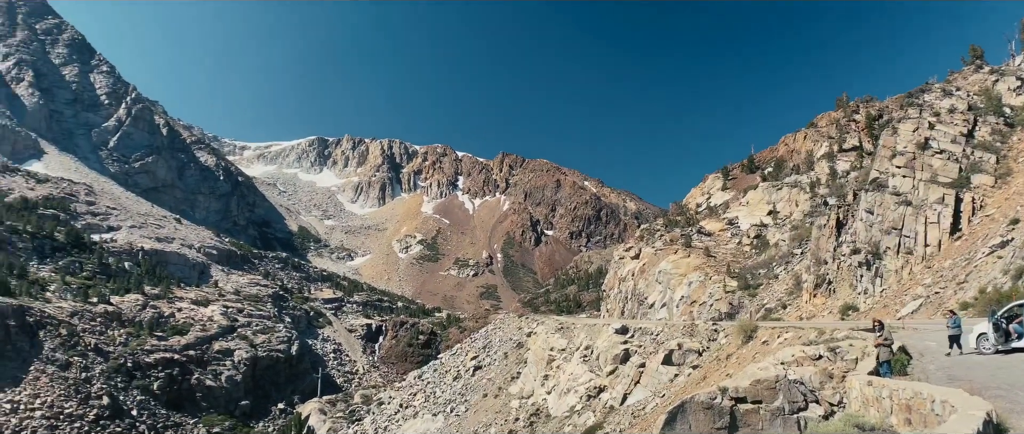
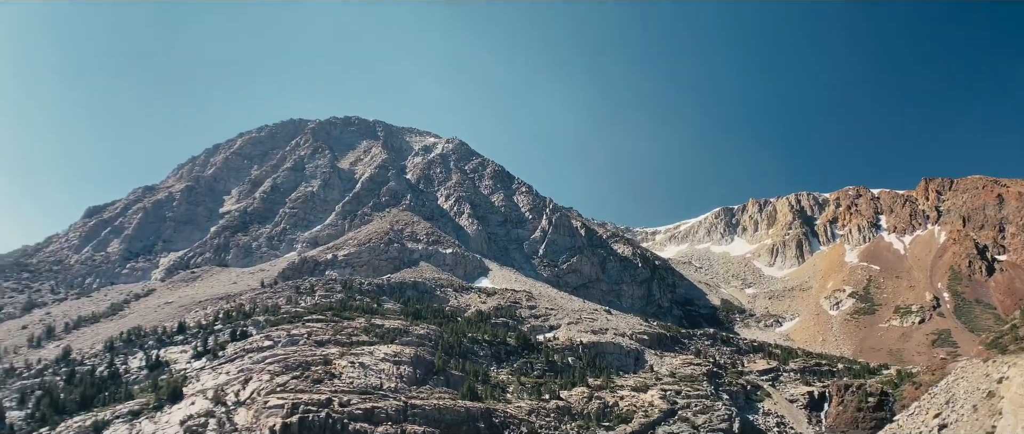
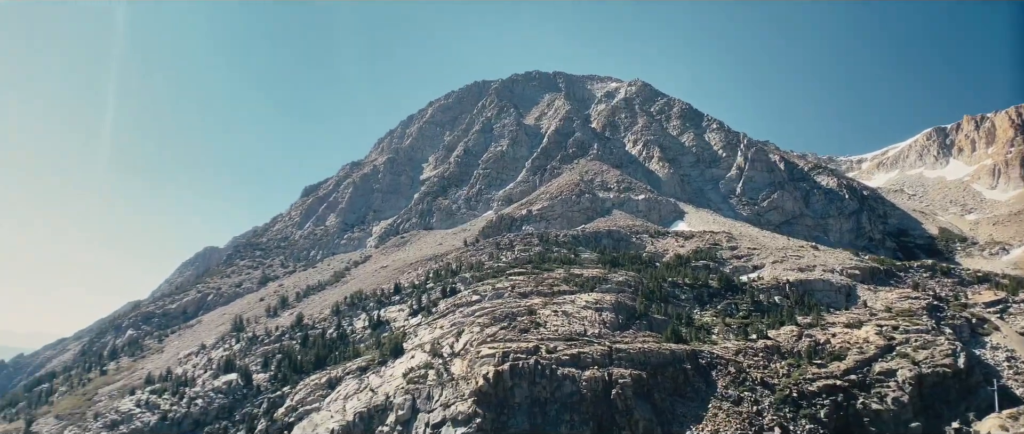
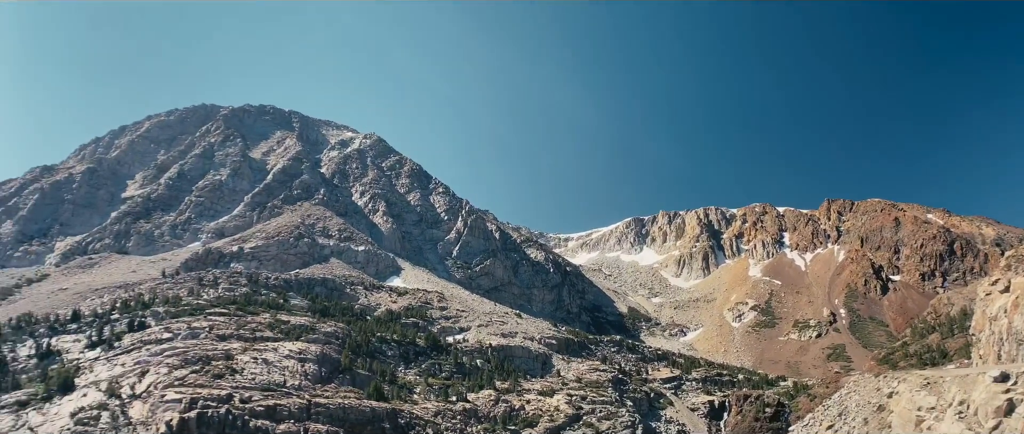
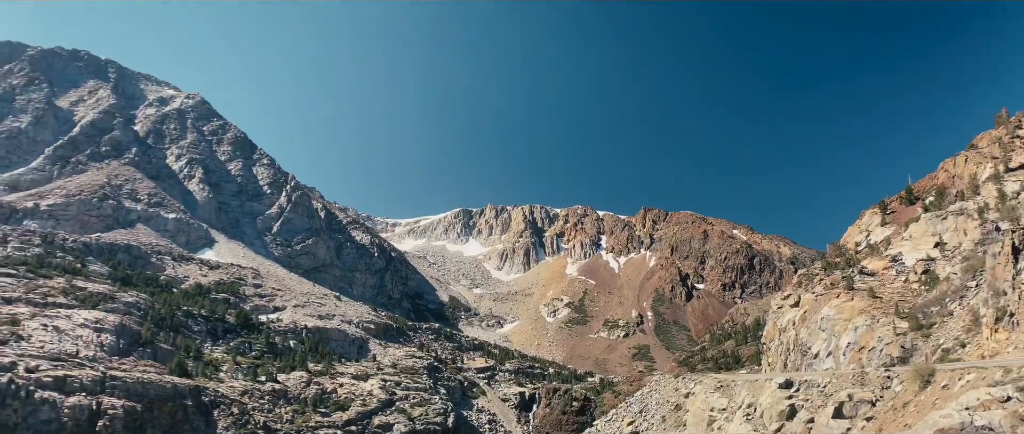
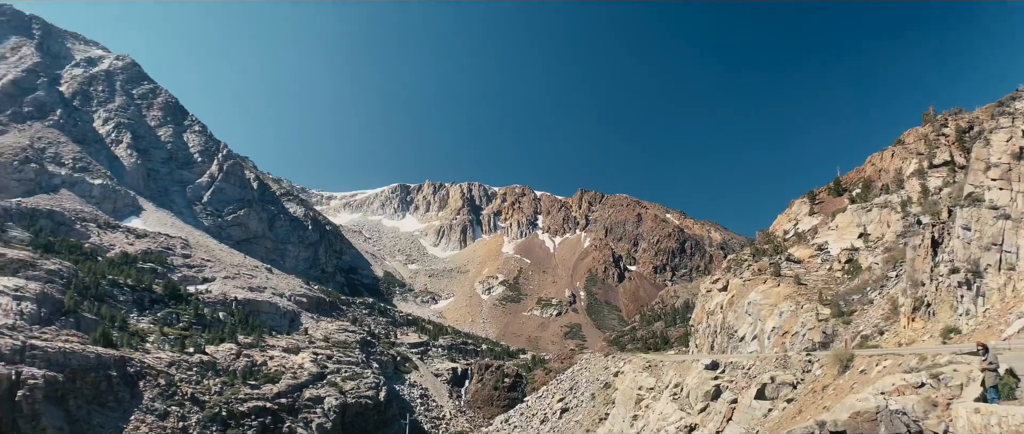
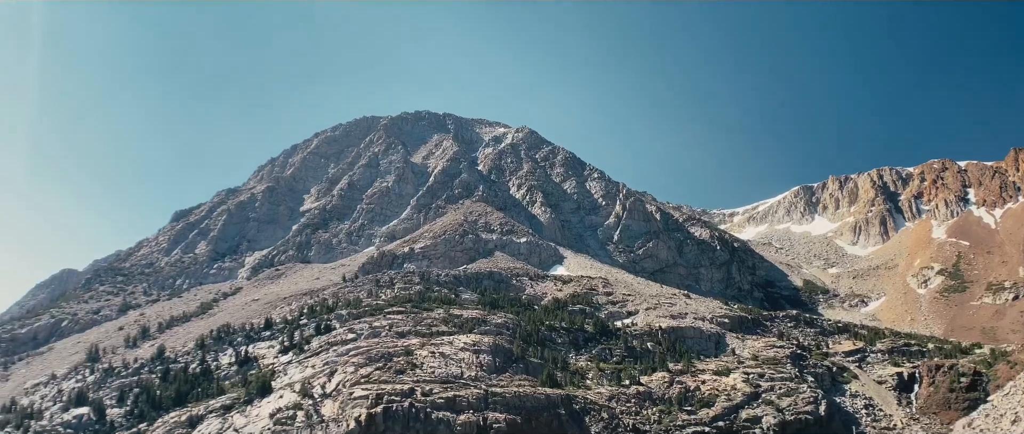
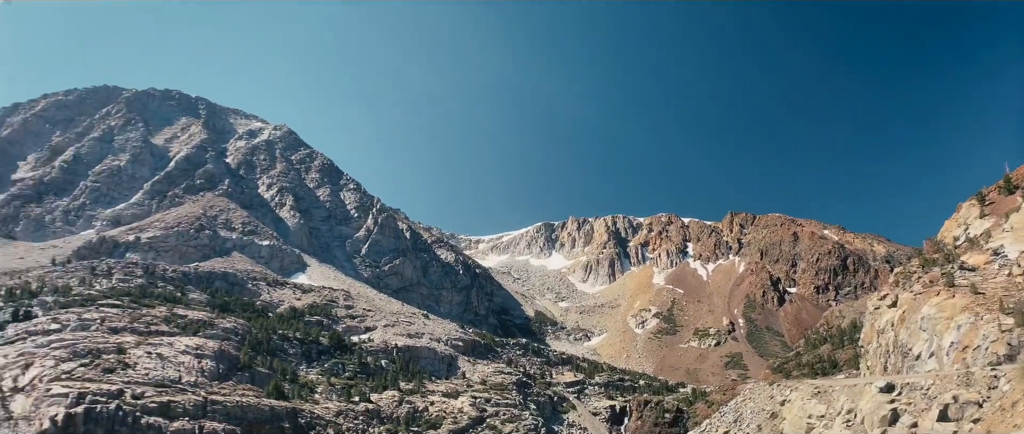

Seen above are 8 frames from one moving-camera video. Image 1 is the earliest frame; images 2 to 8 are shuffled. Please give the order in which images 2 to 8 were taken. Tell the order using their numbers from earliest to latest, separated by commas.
6, 5, 8, 4, 2, 7, 3
